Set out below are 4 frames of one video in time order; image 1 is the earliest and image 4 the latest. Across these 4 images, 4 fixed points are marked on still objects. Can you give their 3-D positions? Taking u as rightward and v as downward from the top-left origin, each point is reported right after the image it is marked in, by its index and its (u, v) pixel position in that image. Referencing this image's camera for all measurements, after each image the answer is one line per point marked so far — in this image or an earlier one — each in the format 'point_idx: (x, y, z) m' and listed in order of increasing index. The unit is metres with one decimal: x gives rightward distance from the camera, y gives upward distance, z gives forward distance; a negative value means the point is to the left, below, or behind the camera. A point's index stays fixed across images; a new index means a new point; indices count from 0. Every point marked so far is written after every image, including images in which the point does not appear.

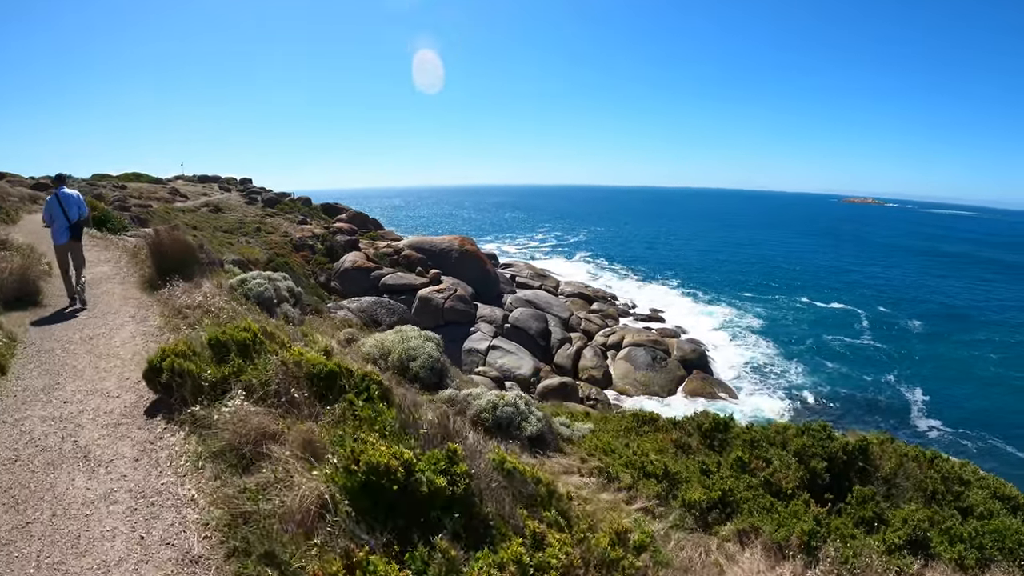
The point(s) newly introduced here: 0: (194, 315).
0: (-5.0, -0.5, +8.1) m
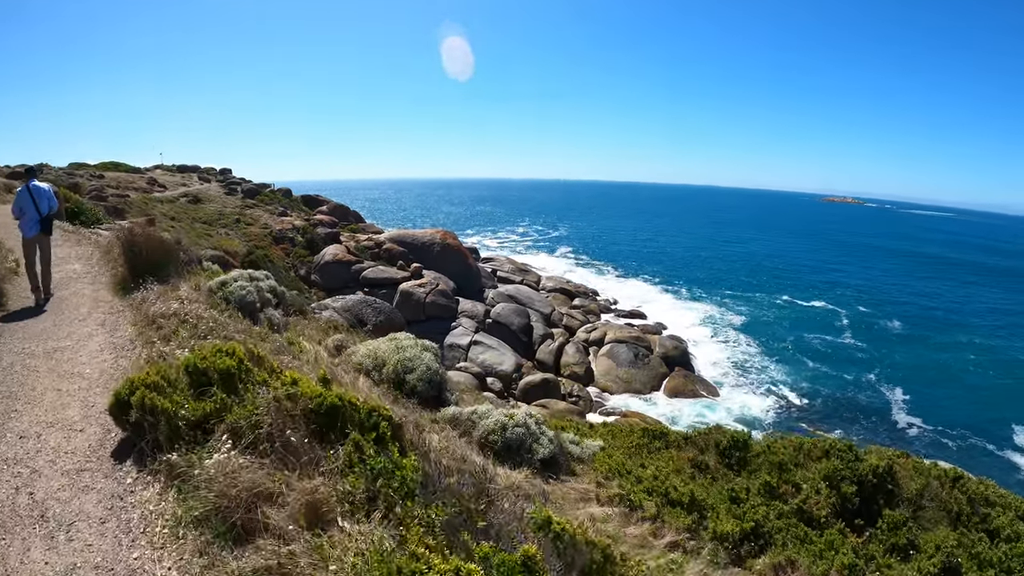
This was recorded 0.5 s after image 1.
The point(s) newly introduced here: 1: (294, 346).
0: (-4.8, -0.6, +7.4) m
1: (-3.8, -1.1, +9.1) m
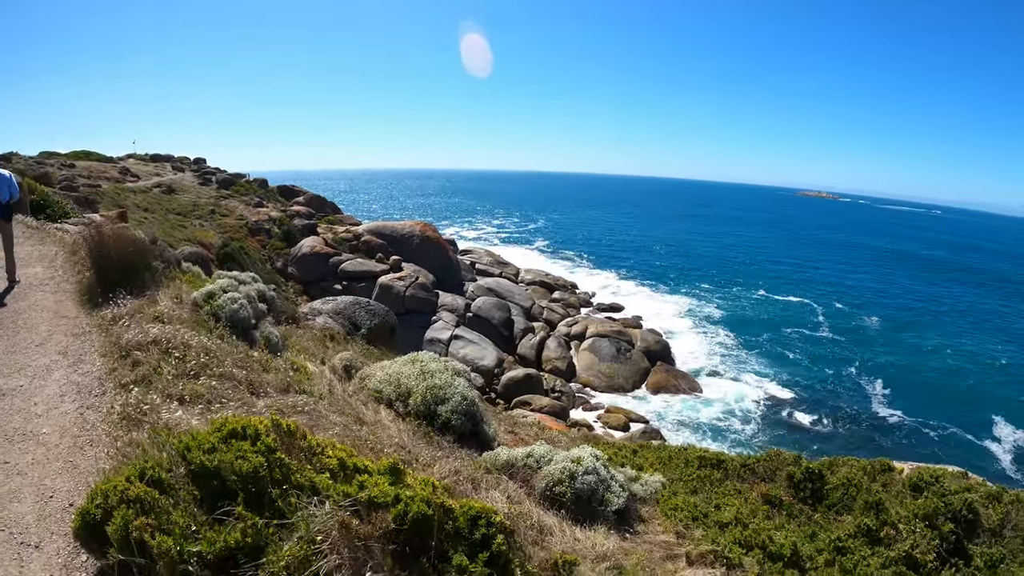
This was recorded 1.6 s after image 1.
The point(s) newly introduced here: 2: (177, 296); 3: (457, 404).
0: (-4.1, -0.8, +6.0) m
1: (-3.1, -1.3, +7.8) m
2: (-5.6, -0.1, +8.7) m
3: (-0.9, -1.7, +7.9) m
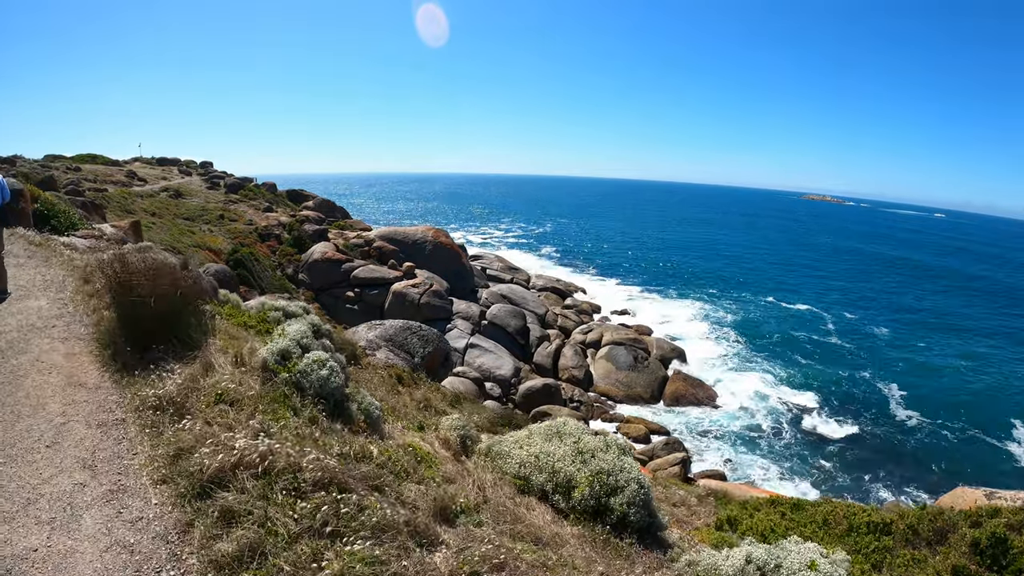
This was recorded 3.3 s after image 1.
0: (-1.8, -1.5, +3.5) m
1: (-0.9, -1.9, +5.3) m
2: (-3.3, -0.8, +6.2) m
3: (+1.4, -2.4, +5.4) m
